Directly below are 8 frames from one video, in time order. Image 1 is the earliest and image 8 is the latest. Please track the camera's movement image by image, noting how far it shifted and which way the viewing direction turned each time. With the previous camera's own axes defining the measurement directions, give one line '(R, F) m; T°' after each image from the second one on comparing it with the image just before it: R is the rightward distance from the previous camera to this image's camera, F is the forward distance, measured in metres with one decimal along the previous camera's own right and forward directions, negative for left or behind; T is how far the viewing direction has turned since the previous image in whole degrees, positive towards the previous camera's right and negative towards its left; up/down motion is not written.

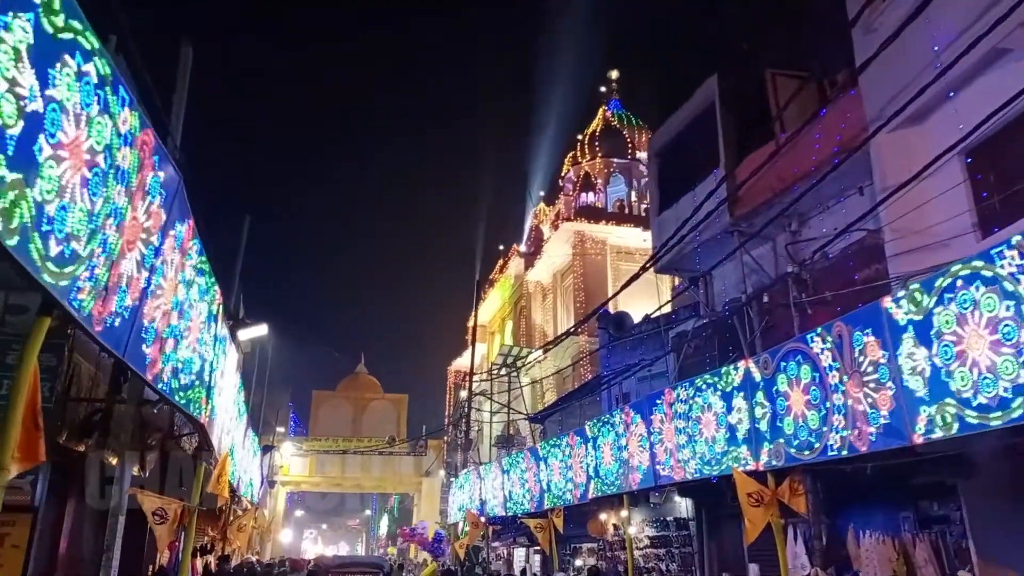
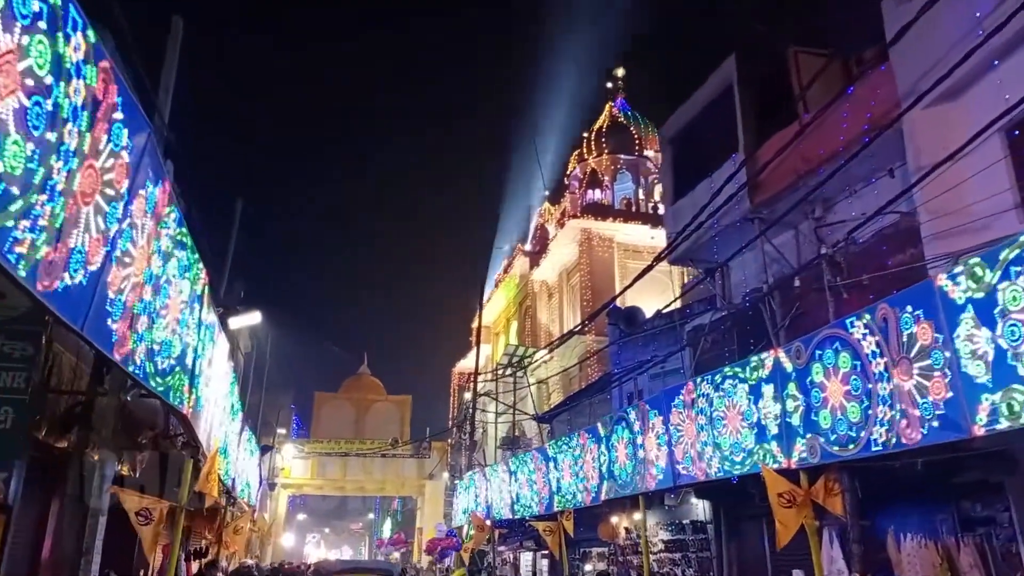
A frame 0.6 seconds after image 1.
(-0.1, +0.7) m; 0°
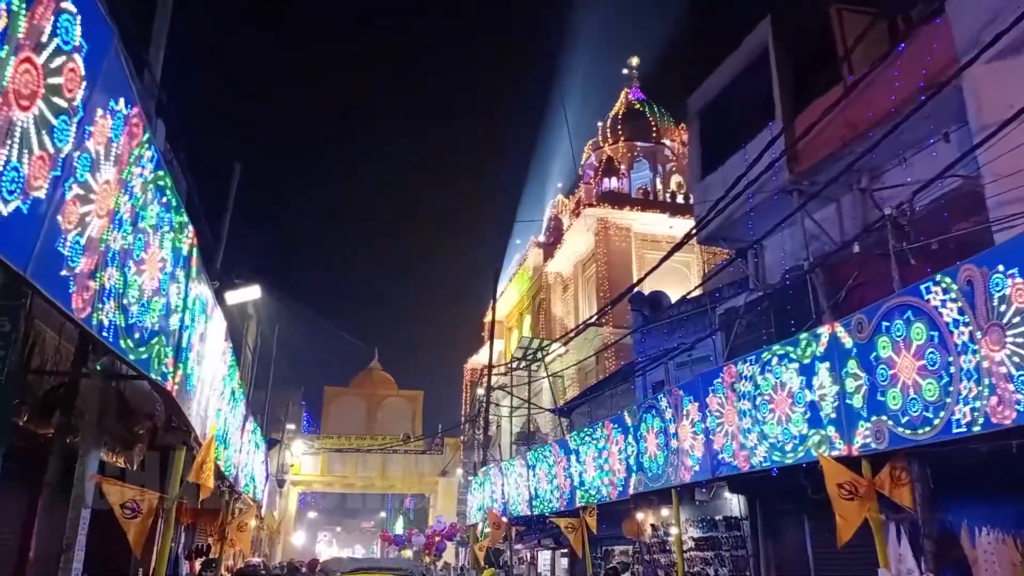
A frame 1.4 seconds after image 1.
(-0.2, +0.9) m; -1°
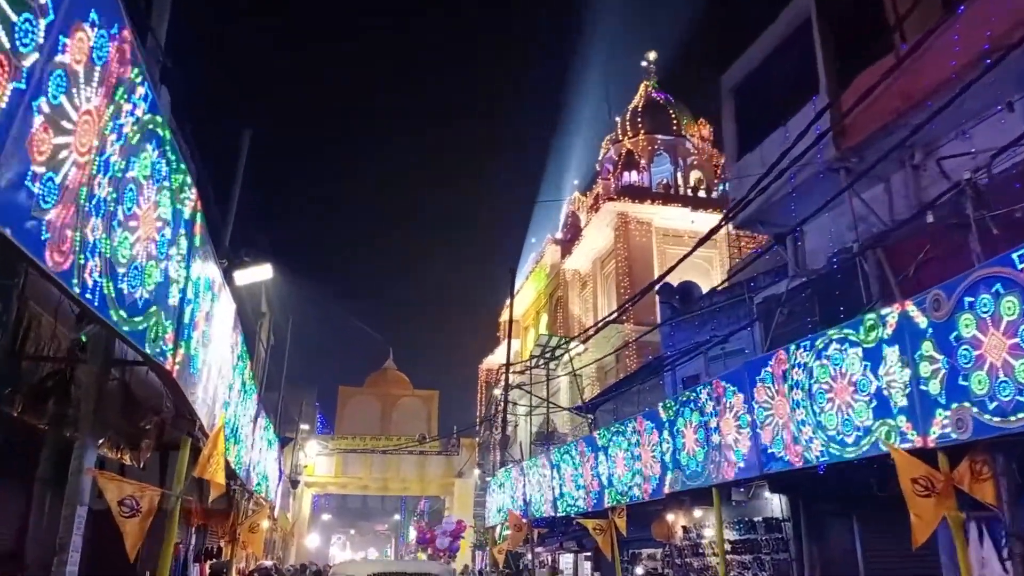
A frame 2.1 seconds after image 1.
(-0.2, +0.7) m; -1°
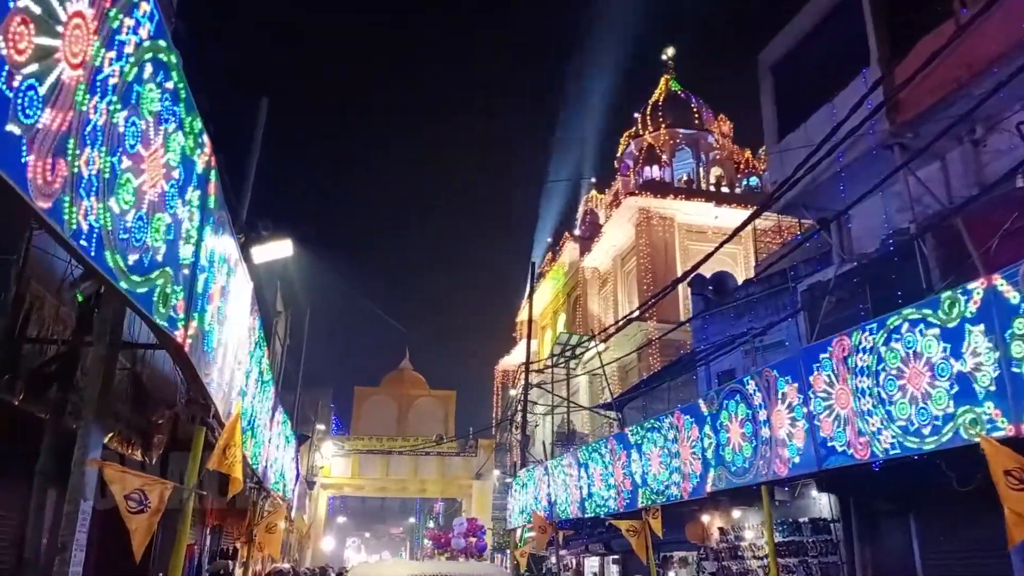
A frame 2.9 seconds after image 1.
(-0.3, +0.7) m; -1°
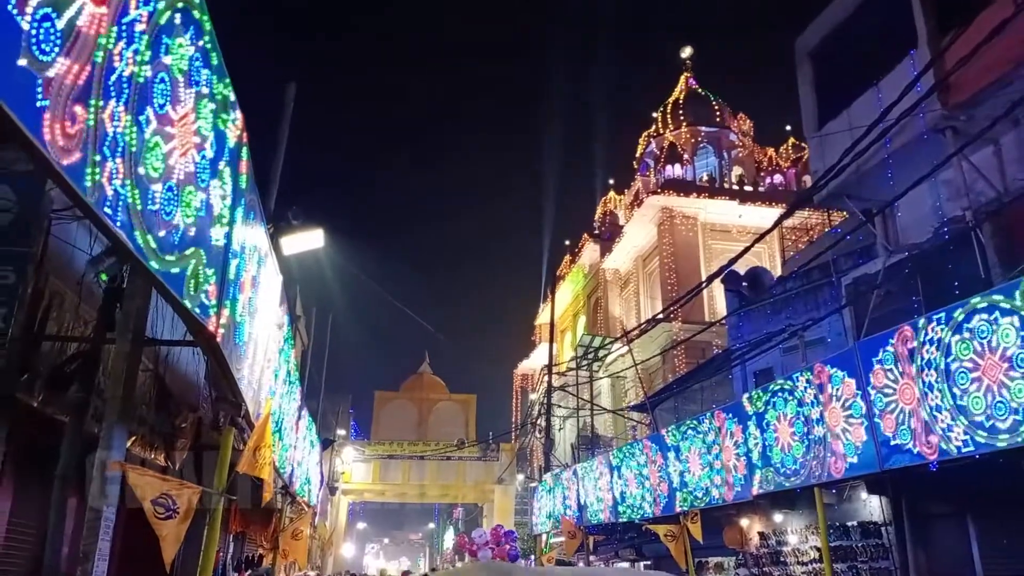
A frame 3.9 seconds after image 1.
(-0.3, +0.4) m; -1°
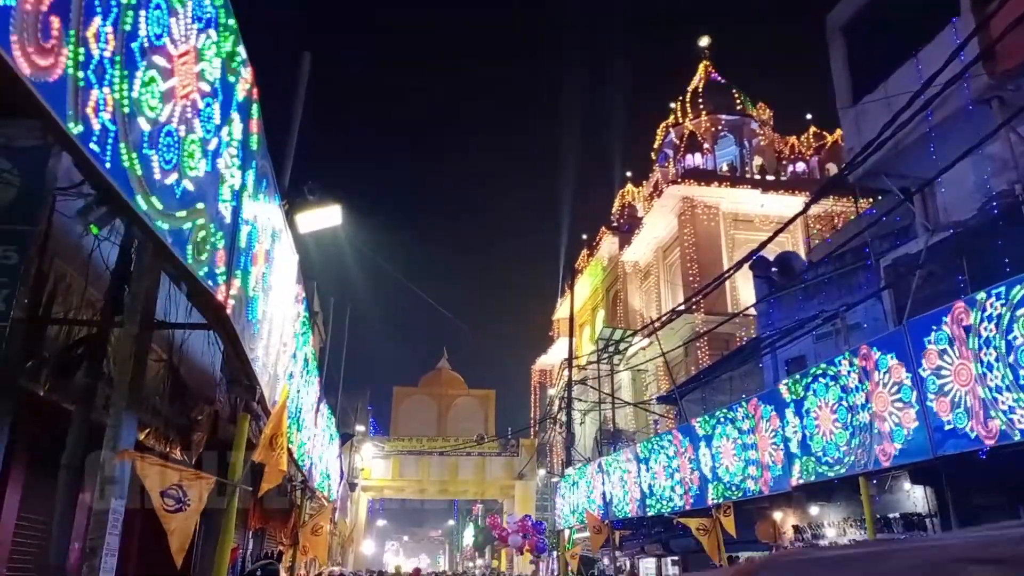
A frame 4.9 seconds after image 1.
(-0.1, +0.4) m; -1°
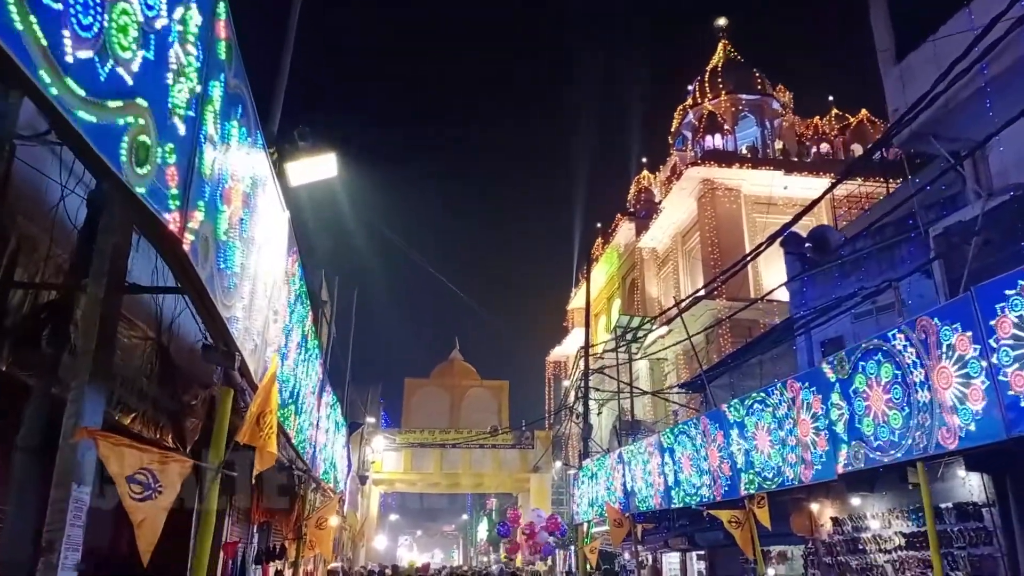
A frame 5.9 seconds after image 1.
(-0.1, +0.8) m; -1°
